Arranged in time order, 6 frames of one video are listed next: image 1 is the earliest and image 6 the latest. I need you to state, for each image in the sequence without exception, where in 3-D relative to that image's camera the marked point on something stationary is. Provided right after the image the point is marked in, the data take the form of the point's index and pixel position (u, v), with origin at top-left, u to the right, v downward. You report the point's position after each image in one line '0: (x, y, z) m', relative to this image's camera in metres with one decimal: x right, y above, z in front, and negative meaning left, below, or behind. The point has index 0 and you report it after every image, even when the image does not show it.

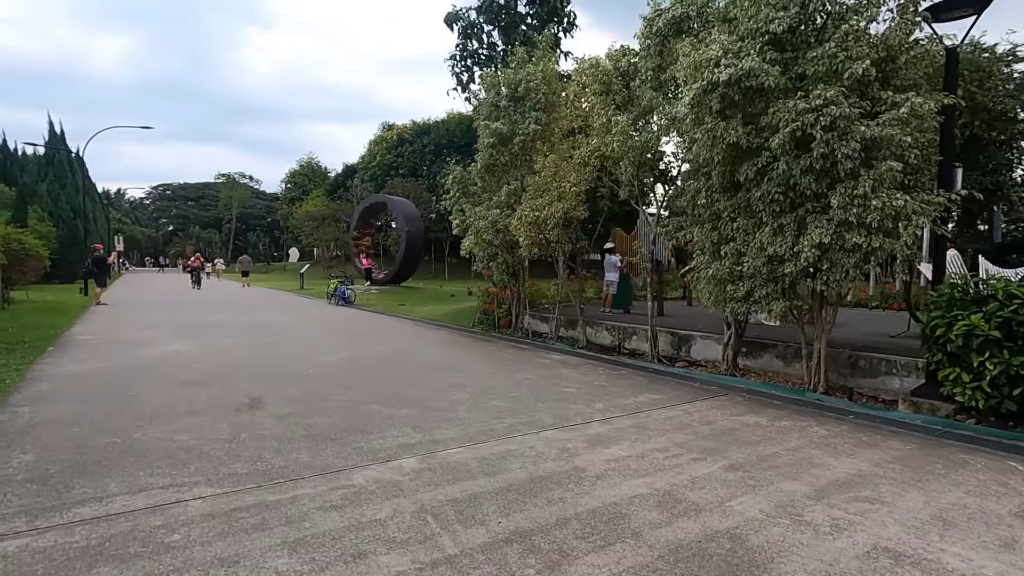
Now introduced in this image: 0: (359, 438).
0: (-1.6, -1.6, +5.8) m
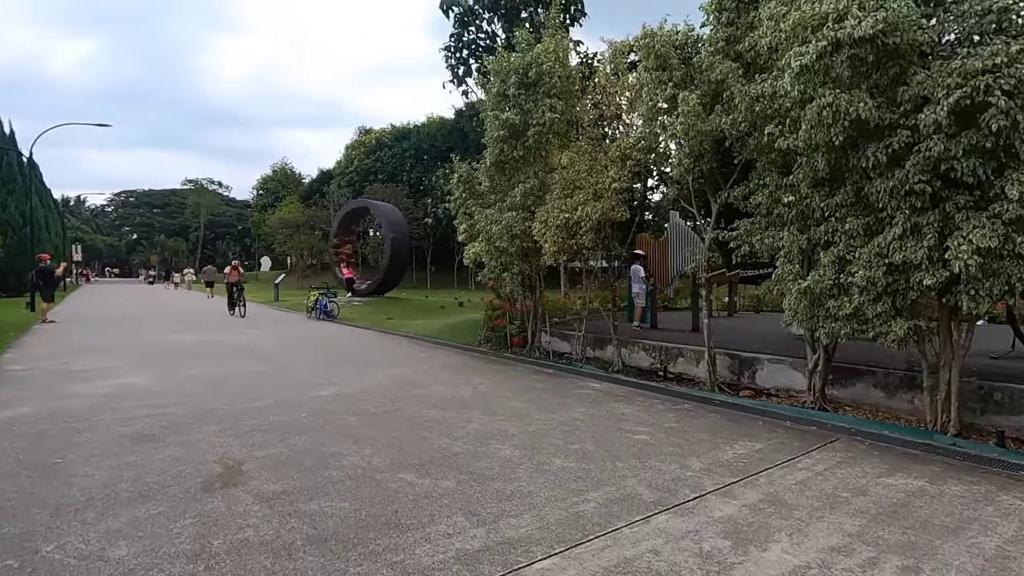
0: (-0.8, -1.8, +3.9) m
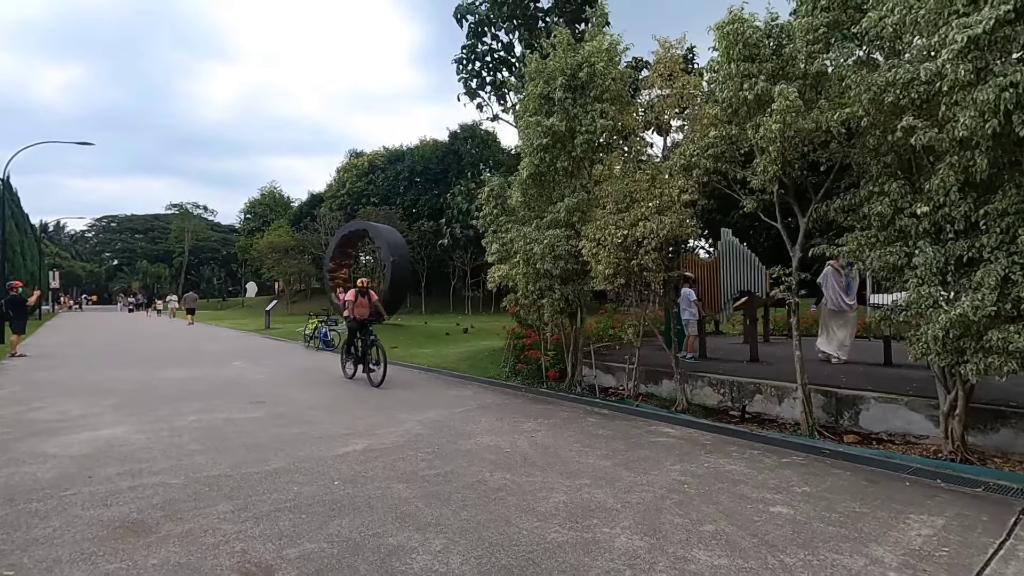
0: (+0.2, -2.0, +2.4) m
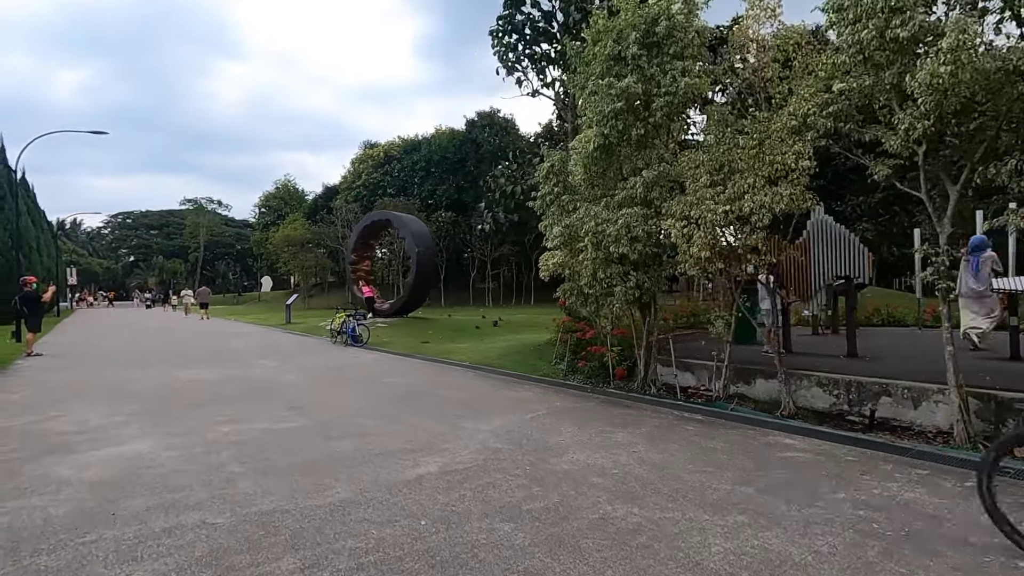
0: (+1.2, -1.9, +1.1) m
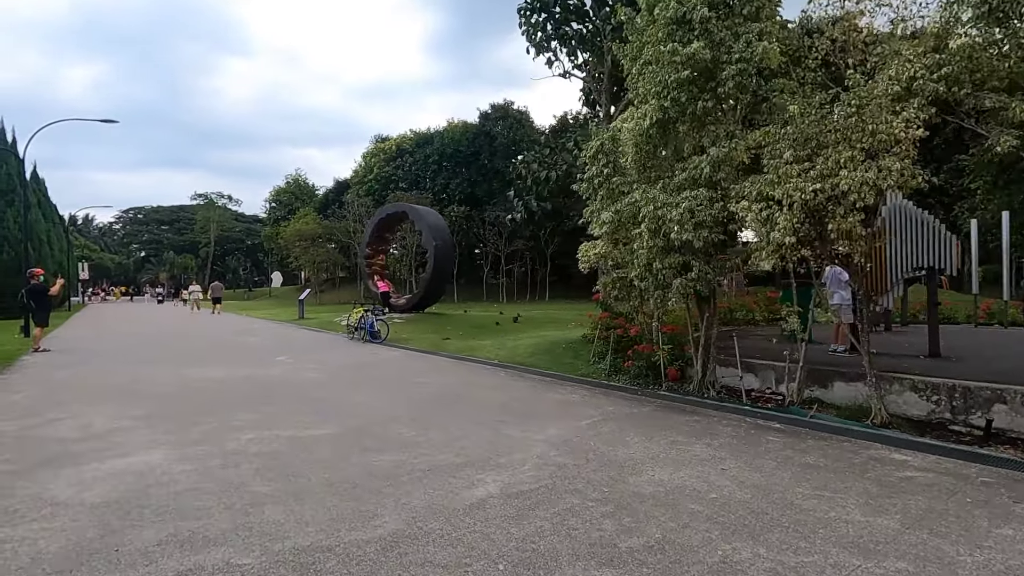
0: (+1.9, -1.9, +0.2) m
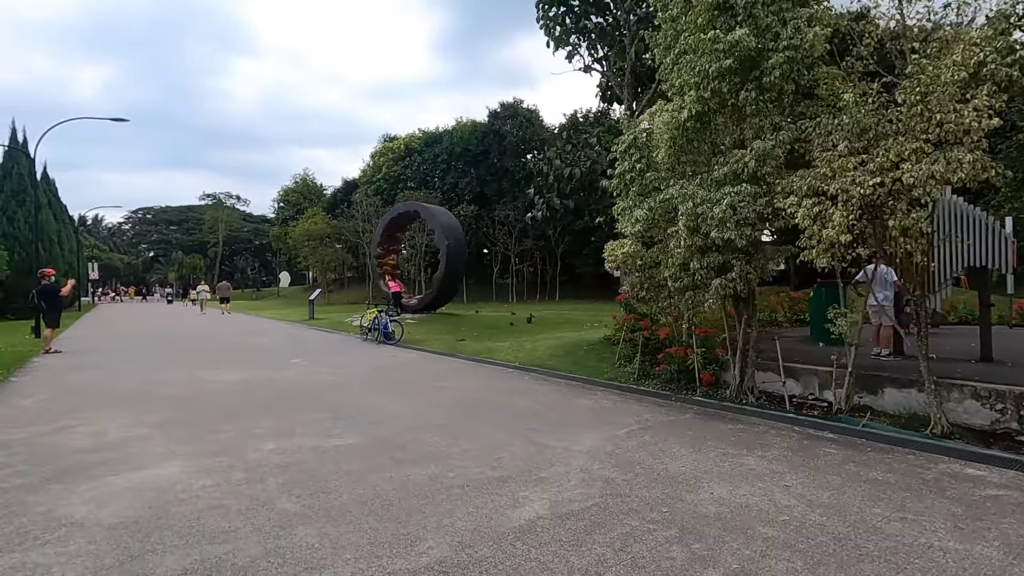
0: (+2.2, -1.9, -0.3) m
